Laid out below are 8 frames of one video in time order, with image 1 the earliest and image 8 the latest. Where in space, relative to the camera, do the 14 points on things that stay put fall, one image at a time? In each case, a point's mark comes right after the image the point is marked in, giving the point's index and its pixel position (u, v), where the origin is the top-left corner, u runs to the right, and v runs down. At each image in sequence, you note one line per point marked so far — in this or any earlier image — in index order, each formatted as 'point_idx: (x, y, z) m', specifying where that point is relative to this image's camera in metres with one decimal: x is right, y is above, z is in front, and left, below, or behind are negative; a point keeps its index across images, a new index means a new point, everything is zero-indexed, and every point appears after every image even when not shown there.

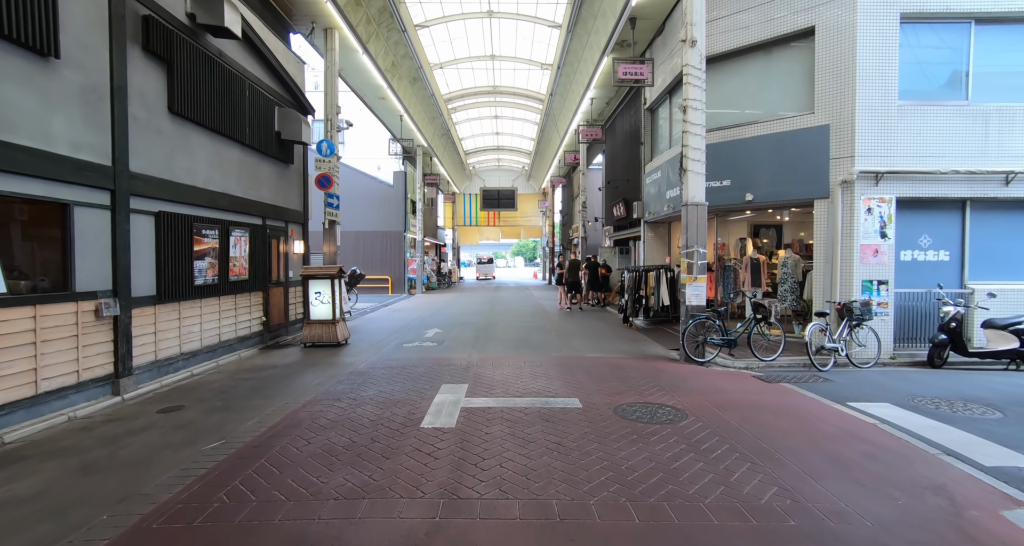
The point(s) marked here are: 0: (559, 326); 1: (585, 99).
0: (+1.1, -1.3, +12.1) m
1: (+2.4, +5.8, +16.9) m
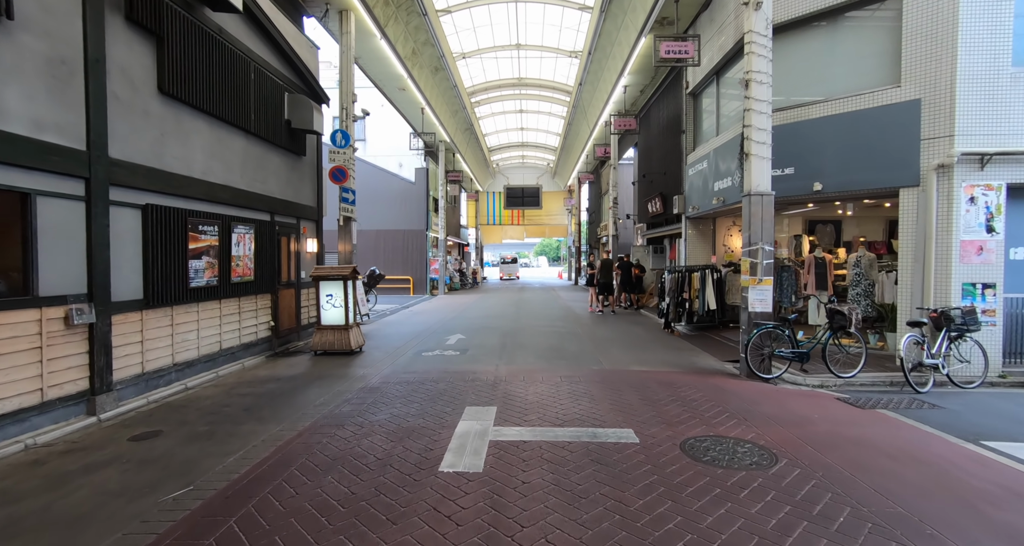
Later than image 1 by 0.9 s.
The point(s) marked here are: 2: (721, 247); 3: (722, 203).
0: (+1.7, -1.3, +11.1) m
1: (+3.3, +5.8, +15.8) m
2: (+5.1, +0.6, +12.2) m
3: (+4.0, +1.4, +9.8) m
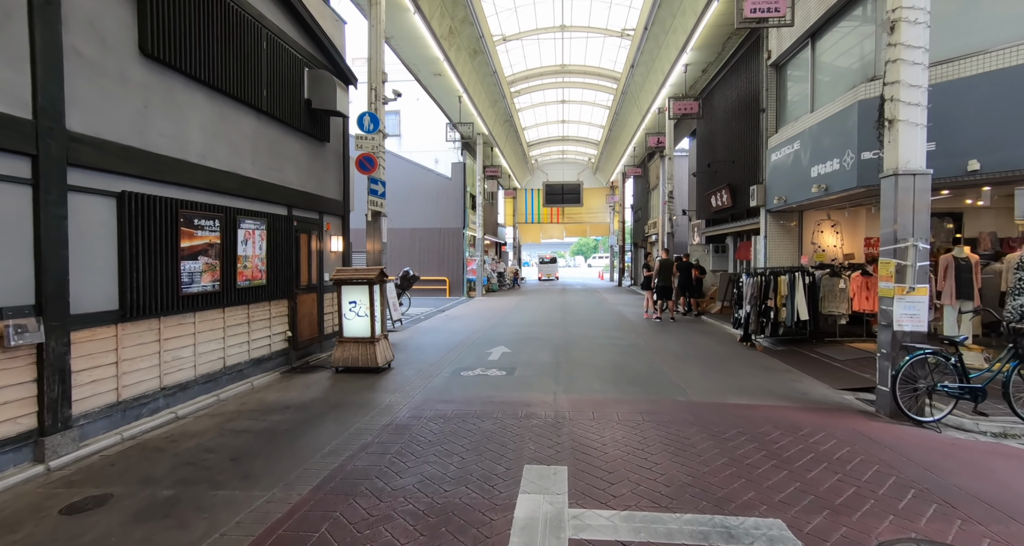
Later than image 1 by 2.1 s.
0: (+2.7, -1.4, +9.5) m
1: (+4.6, +5.7, +14.0) m
2: (+6.1, +0.6, +10.4) m
3: (+4.9, +1.3, +8.0) m
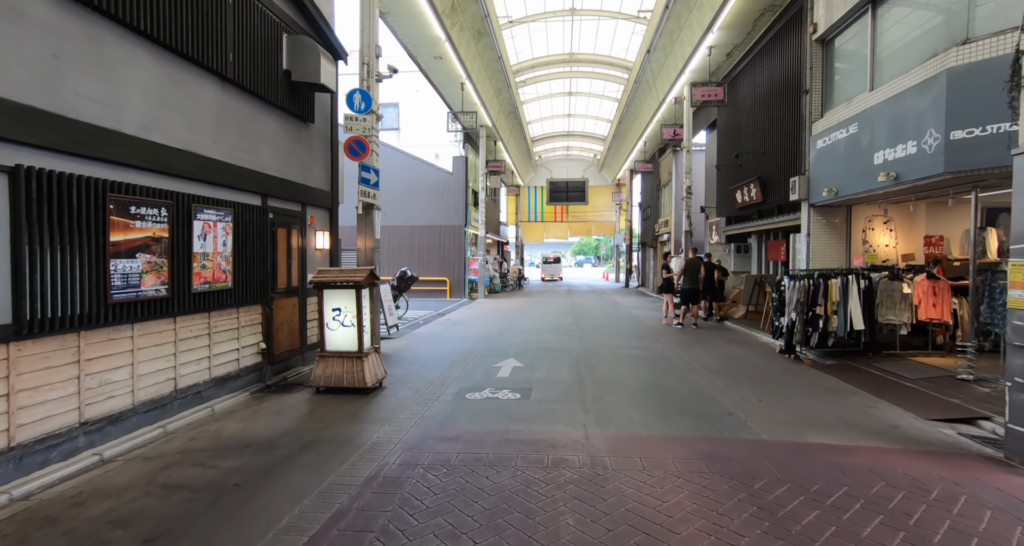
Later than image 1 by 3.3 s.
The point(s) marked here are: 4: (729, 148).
0: (+2.9, -1.4, +8.3) m
1: (+4.8, +5.7, +12.8) m
2: (+6.3, +0.5, +9.2) m
3: (+5.1, +1.3, +6.8) m
4: (+6.2, +3.6, +14.4) m
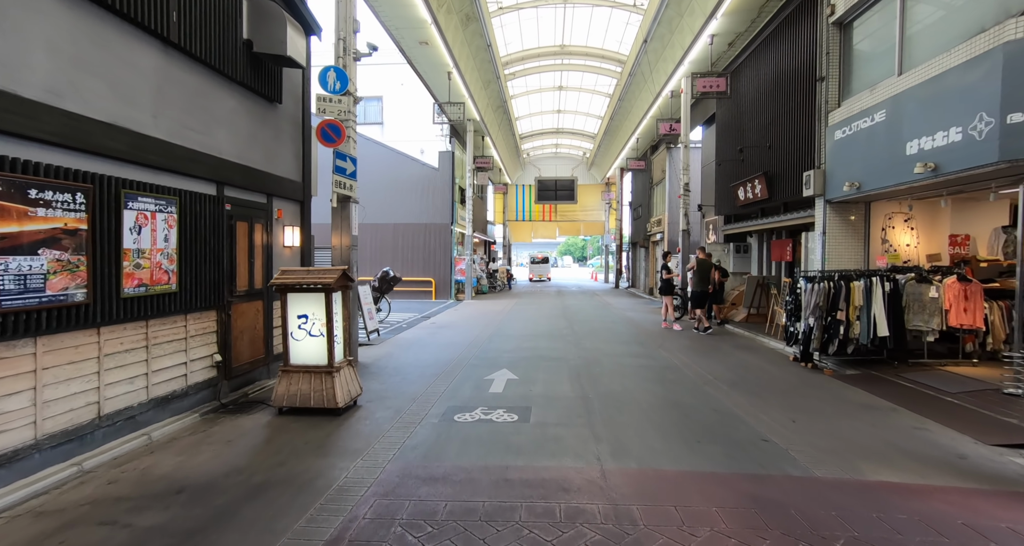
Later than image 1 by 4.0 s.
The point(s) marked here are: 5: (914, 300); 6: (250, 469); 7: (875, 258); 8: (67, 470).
0: (+2.8, -1.4, +7.5) m
1: (+4.6, +5.7, +12.1) m
2: (+6.1, +0.5, +8.5) m
3: (+5.0, +1.2, +6.1) m
4: (+5.9, +3.5, +13.8) m
5: (+5.9, -0.4, +7.4) m
6: (-2.0, -1.5, +3.9) m
7: (+6.0, +0.3, +8.5) m
8: (-3.3, -1.5, +3.7) m
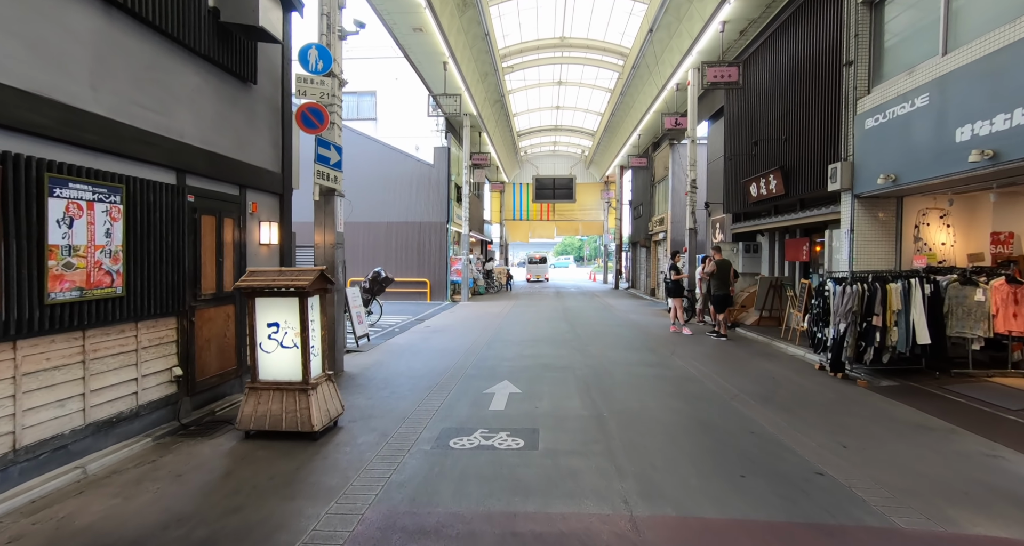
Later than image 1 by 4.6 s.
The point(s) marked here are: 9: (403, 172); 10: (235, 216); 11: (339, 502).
0: (+2.8, -1.4, +6.8) m
1: (+4.6, +5.7, +11.4) m
2: (+6.2, +0.5, +7.8) m
3: (+5.1, +1.2, +5.4) m
4: (+5.9, +3.5, +13.1) m
5: (+5.9, -0.4, +6.7) m
6: (-2.0, -1.5, +3.1) m
7: (+6.0, +0.2, +7.8) m
8: (-3.2, -1.5, +3.0) m
9: (-4.3, +4.0, +19.9) m
10: (-3.3, +0.7, +6.1) m
11: (-1.1, -1.5, +3.3) m
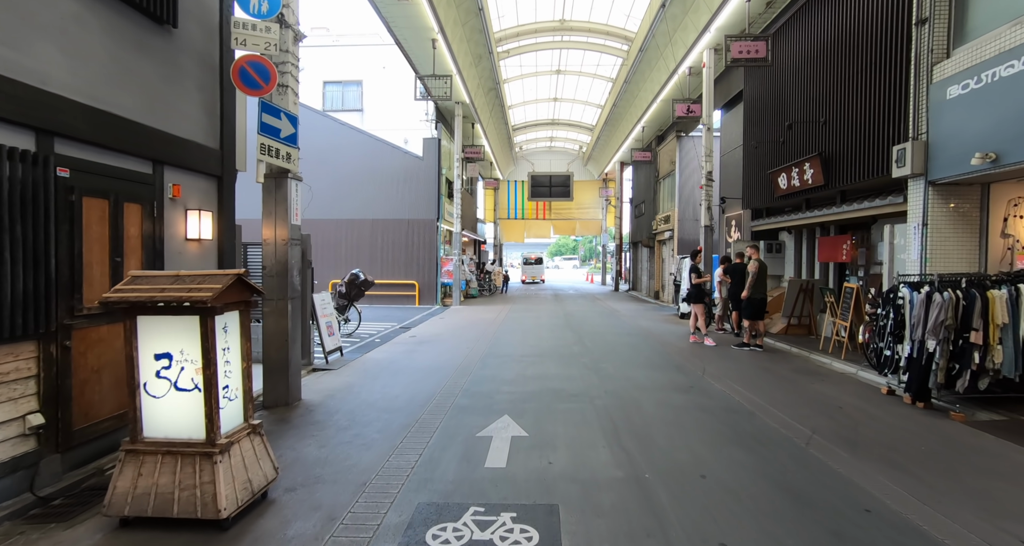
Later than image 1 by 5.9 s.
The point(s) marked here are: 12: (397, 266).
0: (+2.8, -1.5, +5.4) m
1: (+4.5, +5.6, +10.0) m
2: (+6.2, +0.4, +6.4) m
3: (+5.1, +1.2, +4.0) m
4: (+5.8, +3.5, +11.7) m
5: (+5.9, -0.5, +5.3) m
6: (-1.9, -1.5, +1.6) m
7: (+6.0, +0.2, +6.4) m
8: (-3.2, -1.5, +1.4) m
9: (-4.4, +3.9, +18.4) m
10: (-3.3, +0.6, +4.6) m
11: (-1.1, -1.5, +1.8) m
12: (-4.2, +0.3, +18.4) m
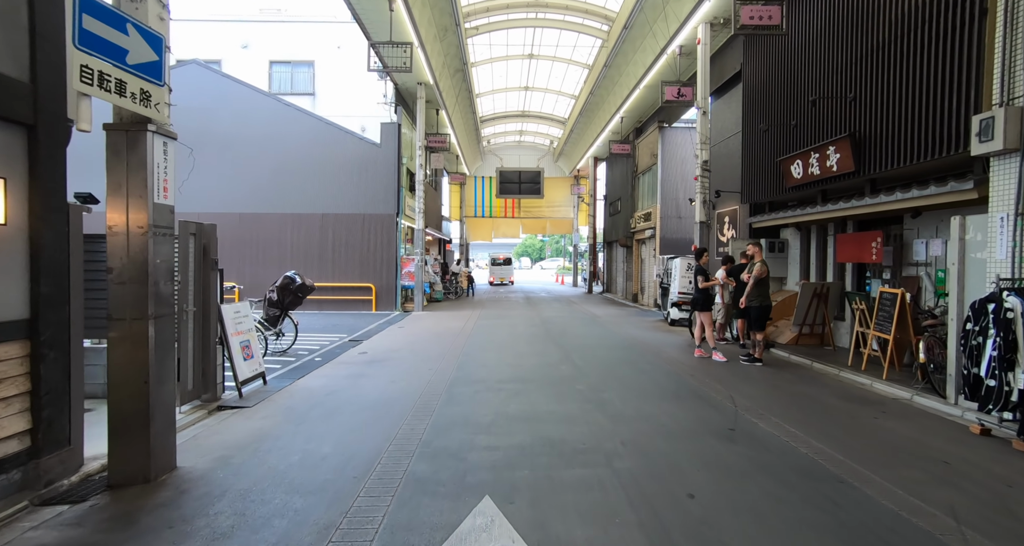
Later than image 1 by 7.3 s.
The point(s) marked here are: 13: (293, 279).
0: (+2.7, -1.5, +3.7) m
1: (+4.1, +5.6, +8.5) m
2: (+6.0, +0.4, +5.0) m
3: (+5.1, +1.2, +2.5) m
4: (+5.3, +3.4, +10.2) m
5: (+5.8, -0.5, +3.9) m
6: (-1.7, -1.6, -0.4) m
7: (+5.8, +0.2, +4.9) m
8: (-3.0, -1.5, -0.6) m
9: (-5.4, +3.9, +16.2) m
10: (-3.3, +0.6, +2.5) m
11: (-0.9, -1.6, -0.1) m
12: (-5.2, +0.2, +16.3) m
13: (-3.6, -0.1, +8.5) m
